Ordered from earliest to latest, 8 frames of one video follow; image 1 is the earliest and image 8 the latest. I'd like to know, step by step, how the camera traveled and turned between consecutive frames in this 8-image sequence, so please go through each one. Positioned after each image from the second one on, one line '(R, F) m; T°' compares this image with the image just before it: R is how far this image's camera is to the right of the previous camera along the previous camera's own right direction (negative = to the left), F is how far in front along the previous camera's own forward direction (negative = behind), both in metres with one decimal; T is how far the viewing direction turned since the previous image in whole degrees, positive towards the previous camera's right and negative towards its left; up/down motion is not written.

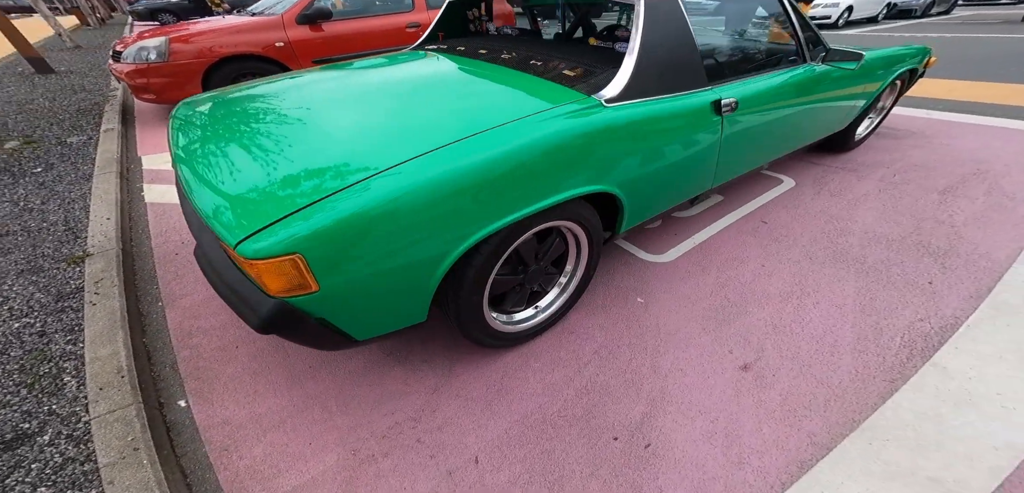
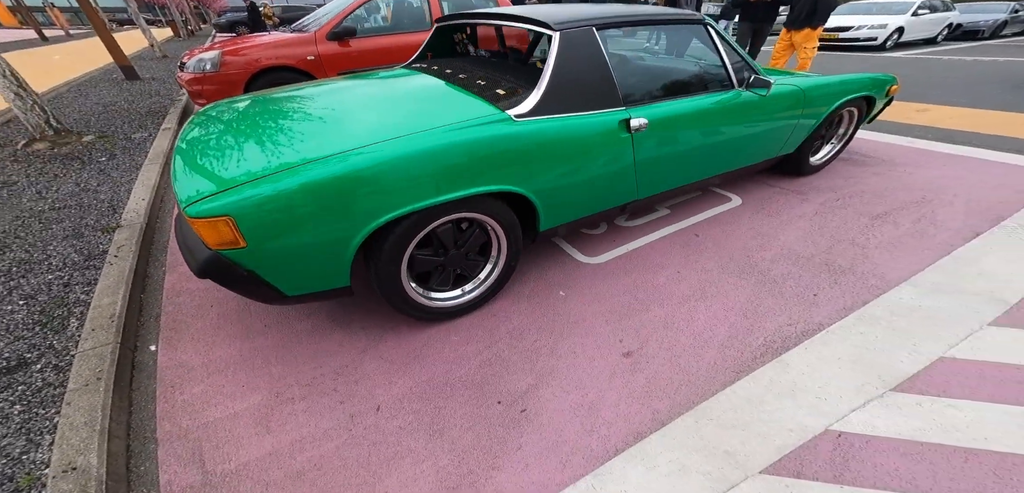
(+0.6, -0.3) m; -5°
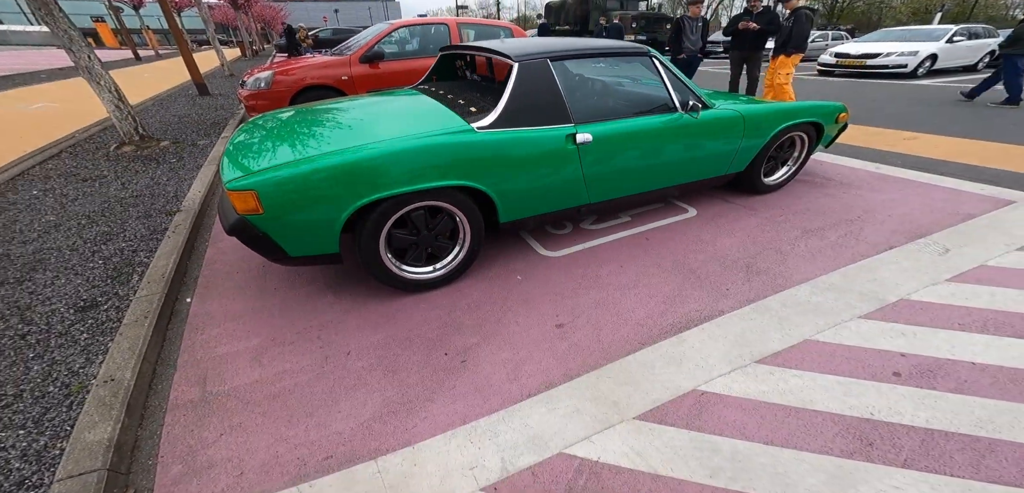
(+0.5, -0.4) m; -4°
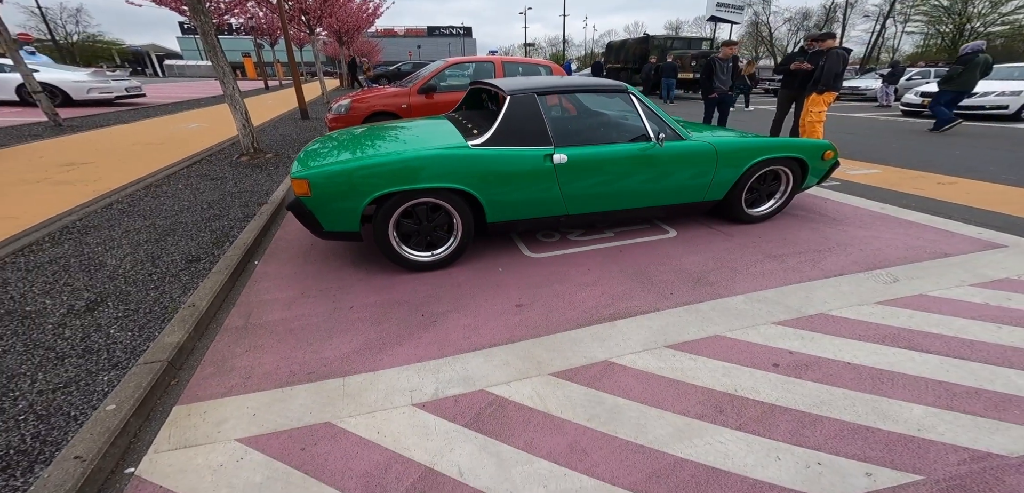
(+0.6, -0.5) m; -9°
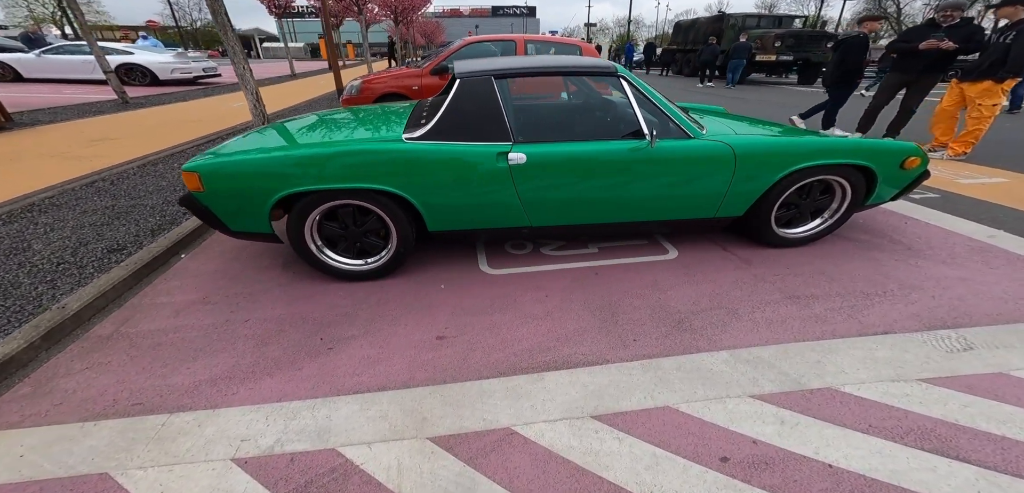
(+0.8, +0.6) m; -9°
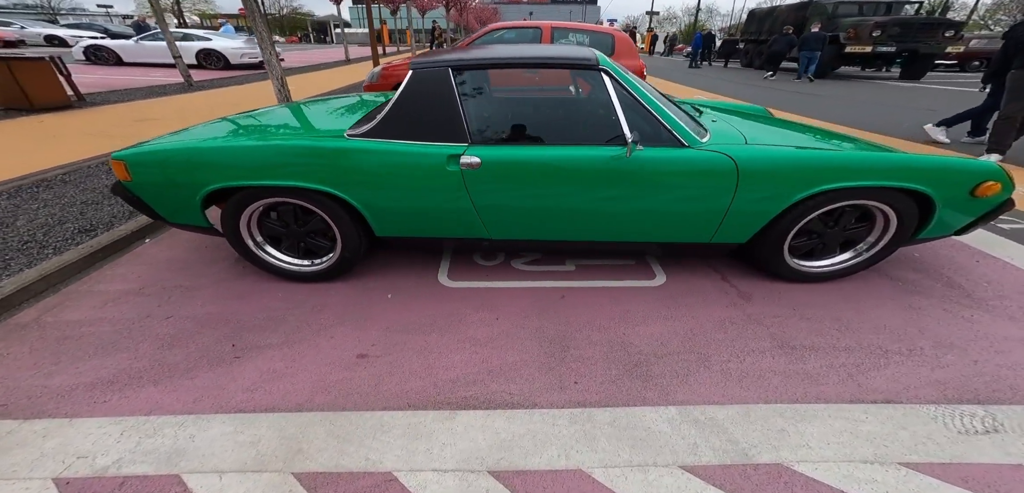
(+0.6, +0.3) m; -7°
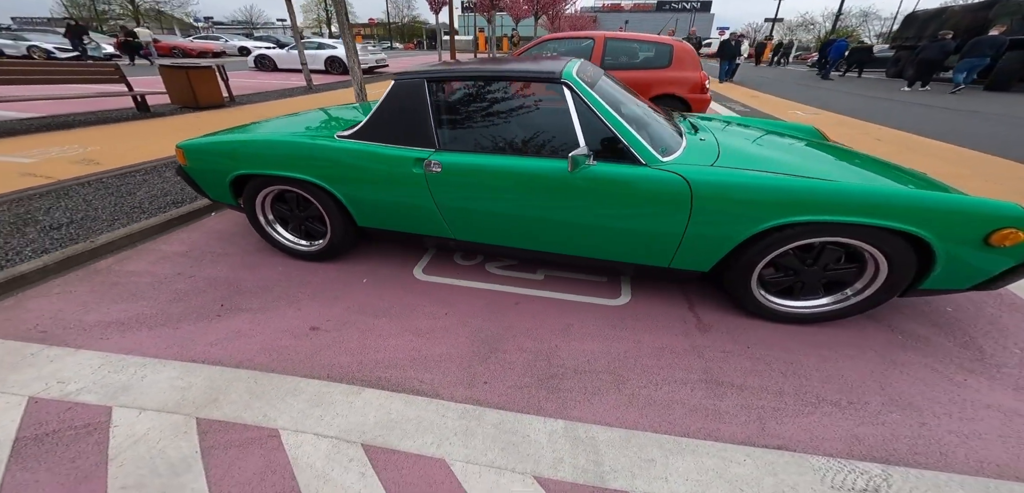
(+0.8, 0.0) m; -13°
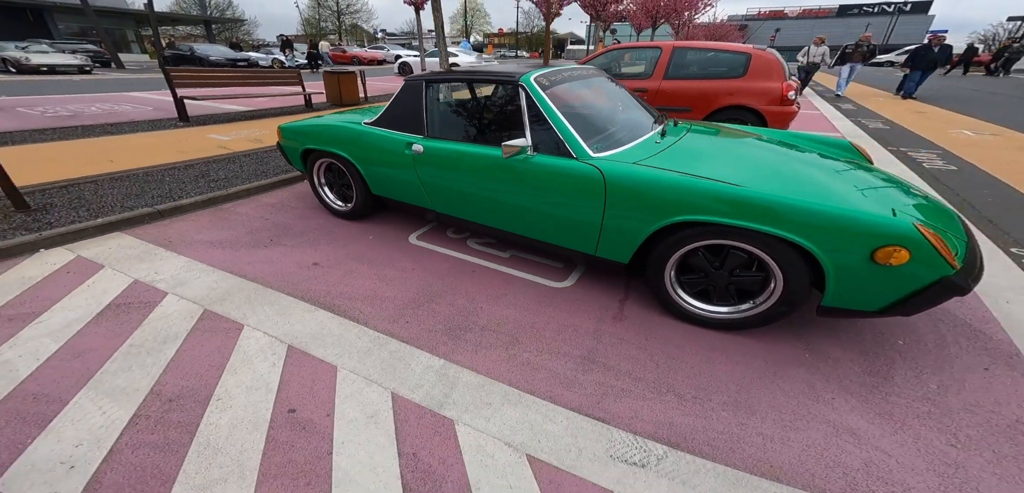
(+1.1, -0.1) m; -17°
